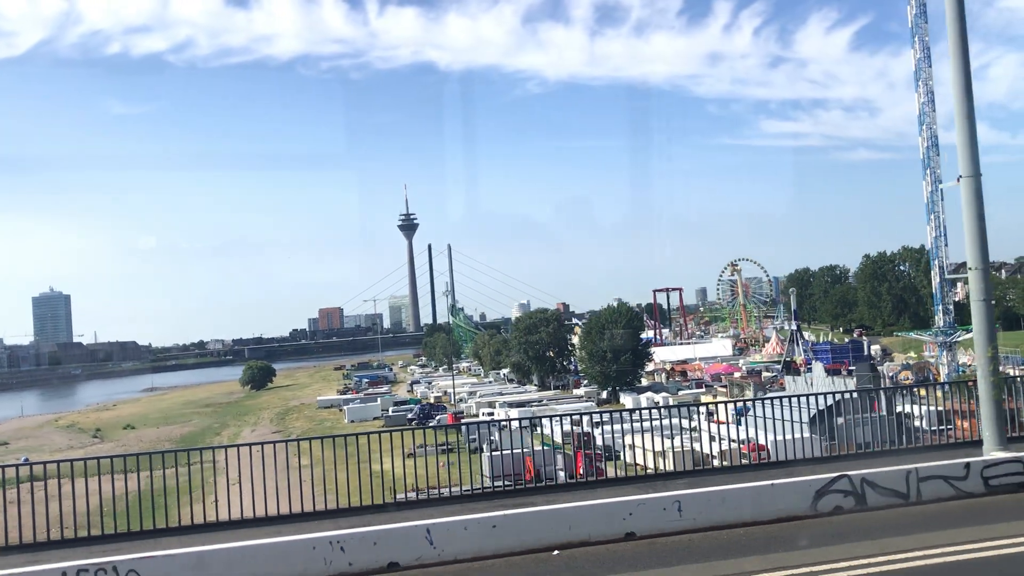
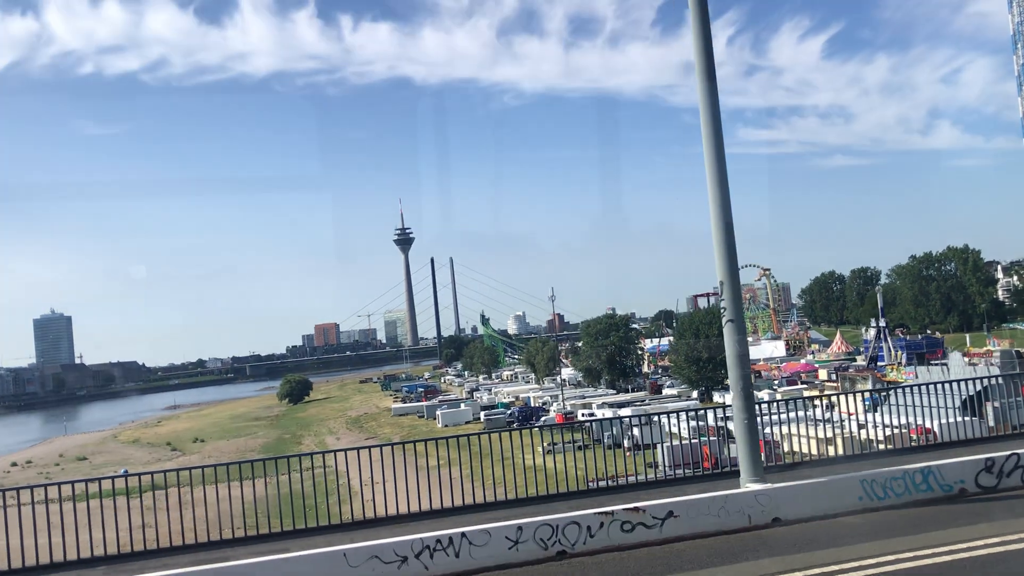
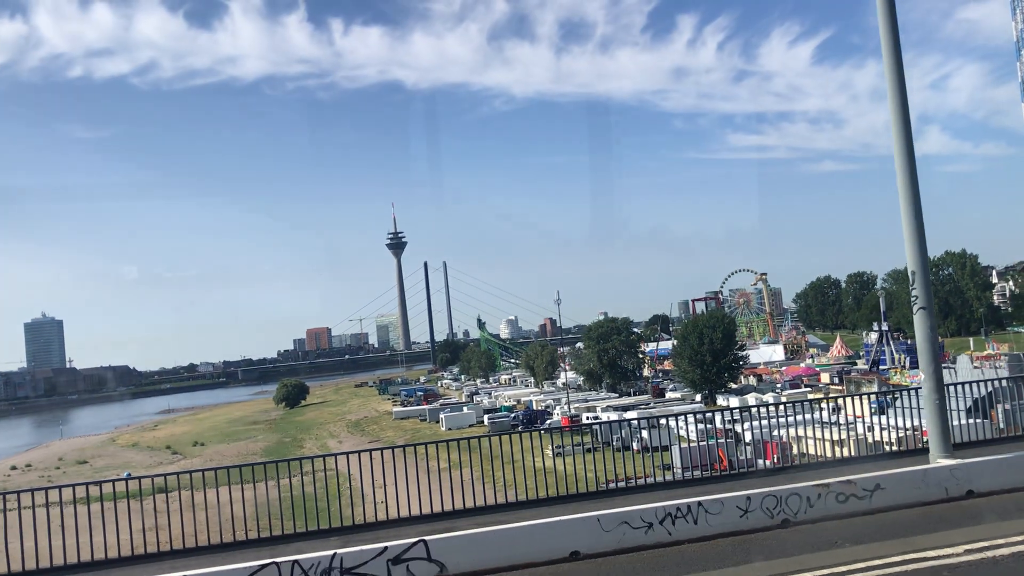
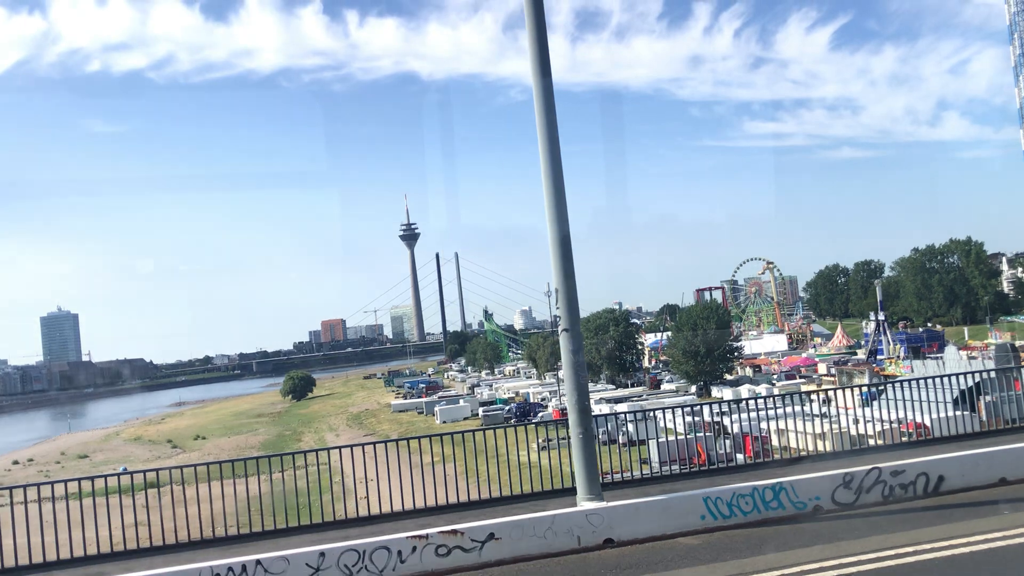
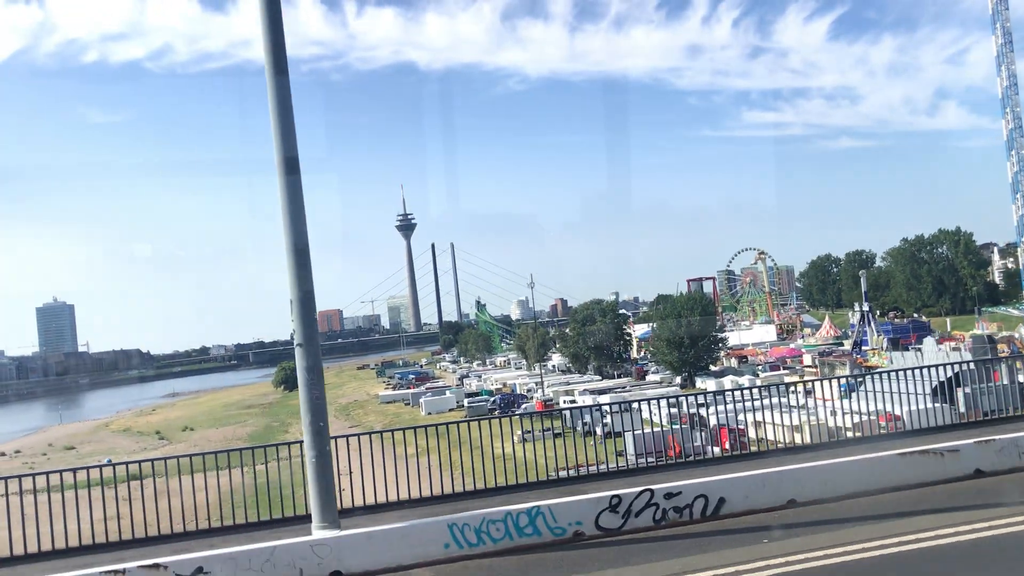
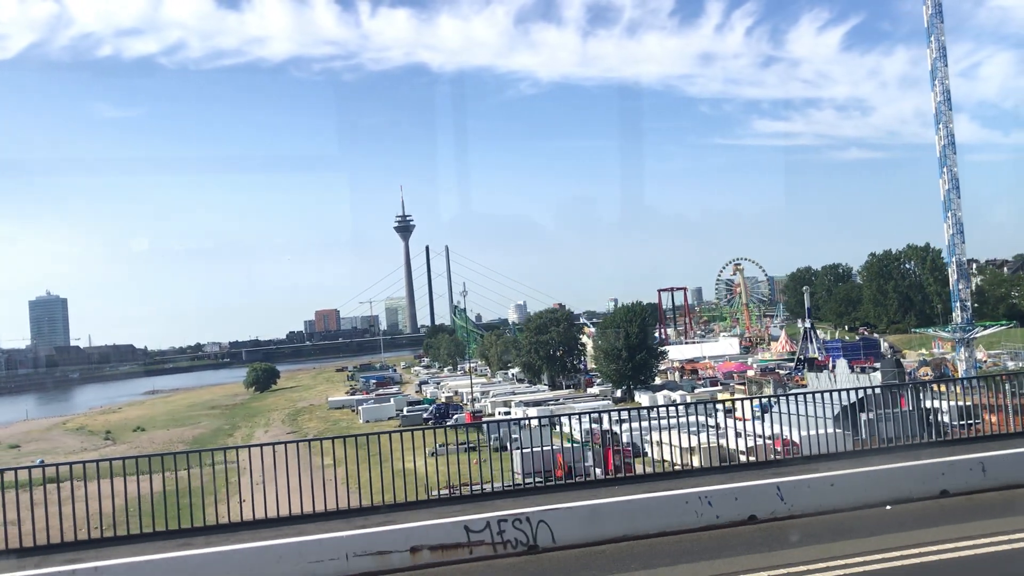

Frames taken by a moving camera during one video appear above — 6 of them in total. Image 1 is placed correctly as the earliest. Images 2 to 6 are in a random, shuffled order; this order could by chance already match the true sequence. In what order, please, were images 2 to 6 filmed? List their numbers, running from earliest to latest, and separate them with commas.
6, 5, 4, 2, 3
